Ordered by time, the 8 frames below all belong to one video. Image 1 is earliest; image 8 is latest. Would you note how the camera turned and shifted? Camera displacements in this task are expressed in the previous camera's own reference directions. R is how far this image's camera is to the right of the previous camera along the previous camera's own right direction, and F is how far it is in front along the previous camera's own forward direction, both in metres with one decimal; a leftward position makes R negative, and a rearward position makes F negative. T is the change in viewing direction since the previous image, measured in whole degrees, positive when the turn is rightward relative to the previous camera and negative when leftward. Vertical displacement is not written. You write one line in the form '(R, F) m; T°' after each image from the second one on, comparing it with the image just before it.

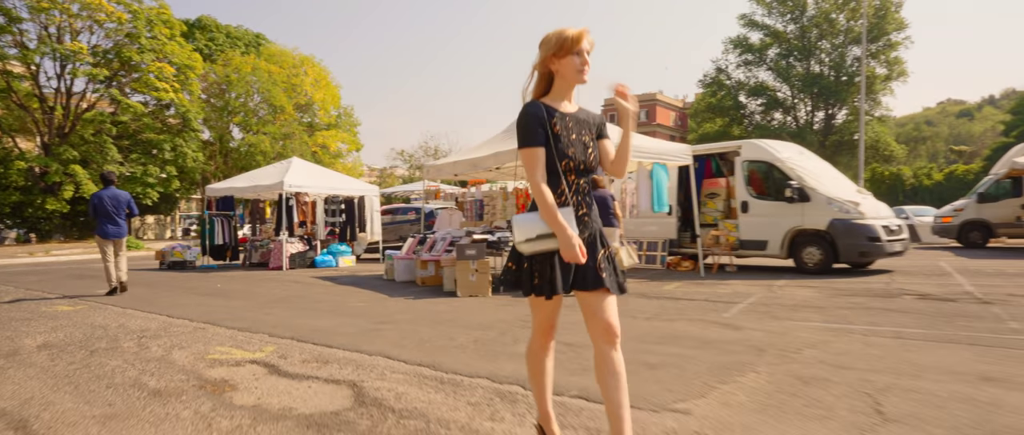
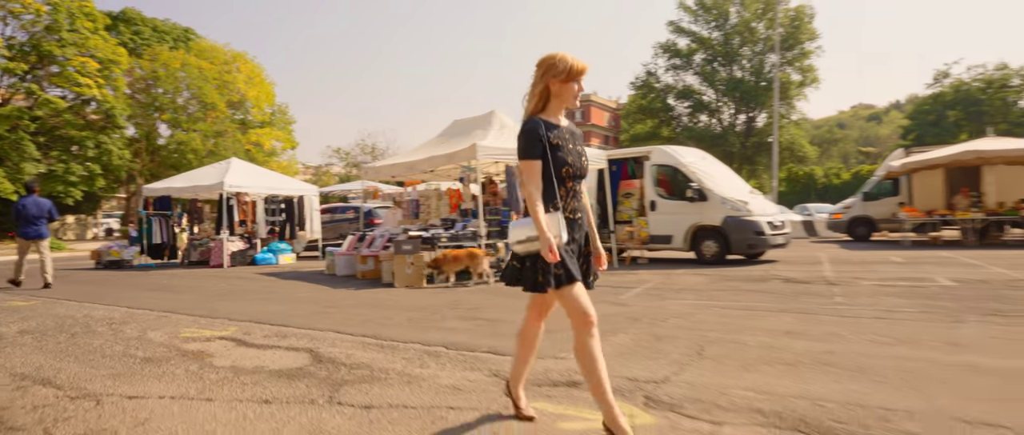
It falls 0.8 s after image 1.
(+0.1, -1.2) m; +6°
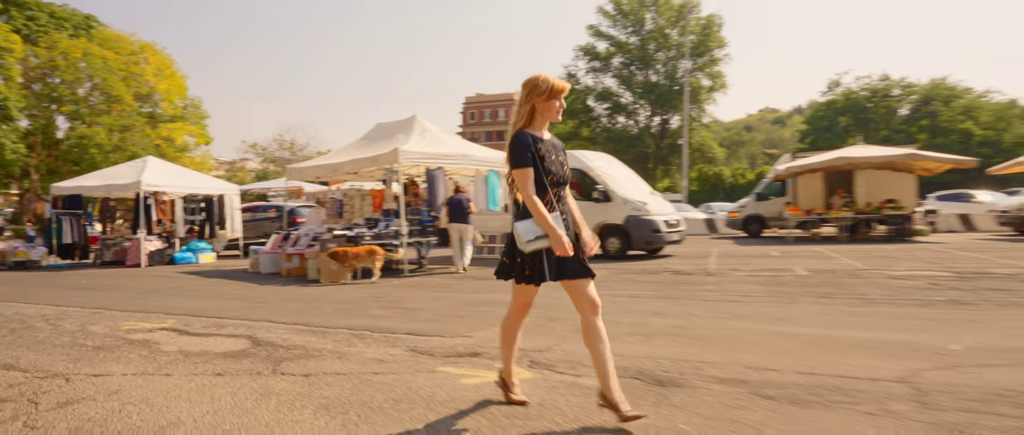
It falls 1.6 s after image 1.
(+0.1, -1.0) m; +7°
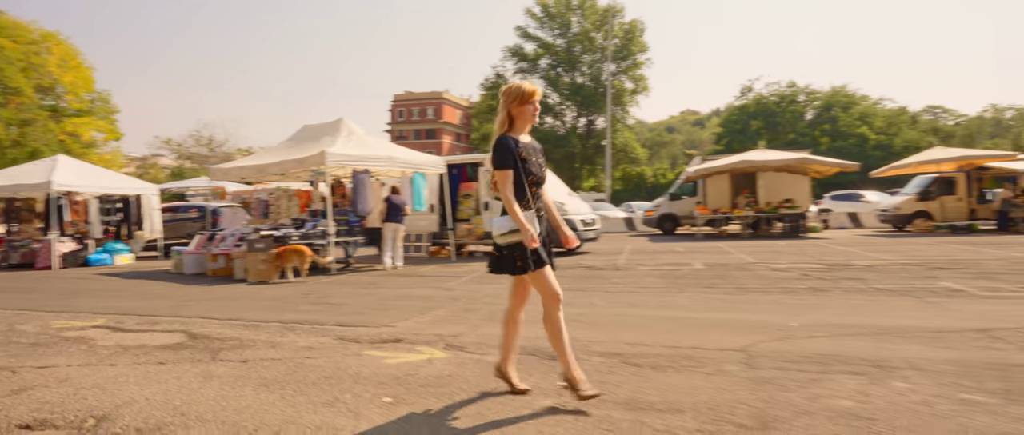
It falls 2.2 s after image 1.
(+0.1, -0.8) m; +6°
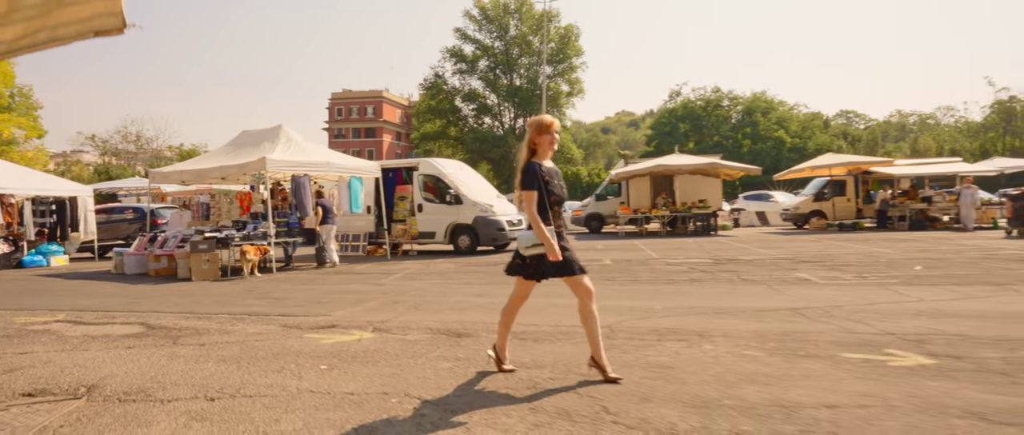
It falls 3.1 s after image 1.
(+0.3, -1.3) m; +5°
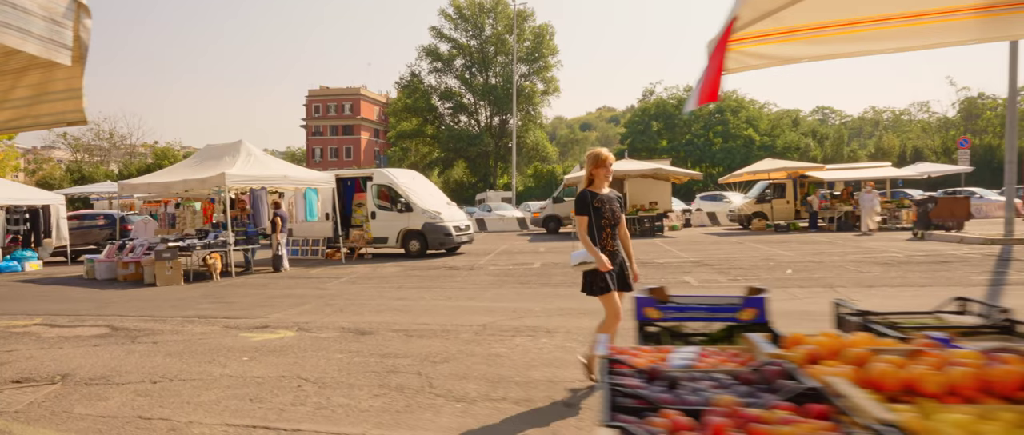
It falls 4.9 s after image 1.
(+1.2, -1.6) m; +1°
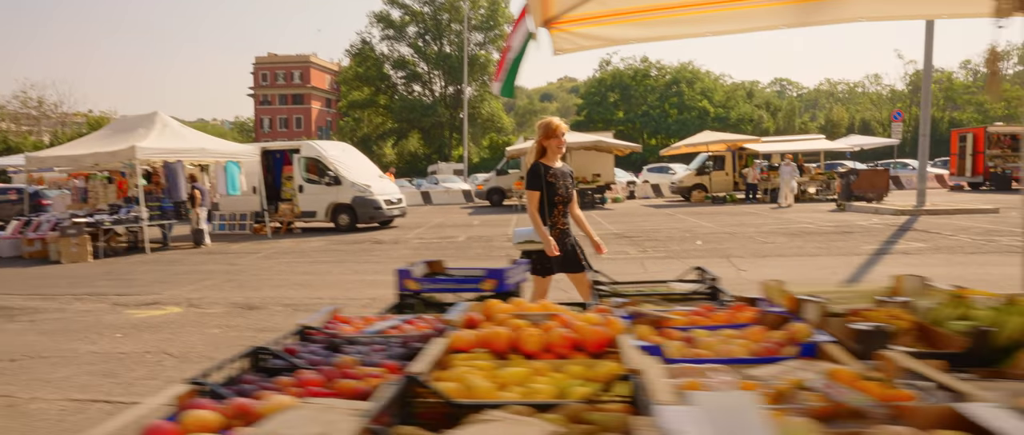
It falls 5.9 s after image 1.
(+0.9, -0.2) m; +4°
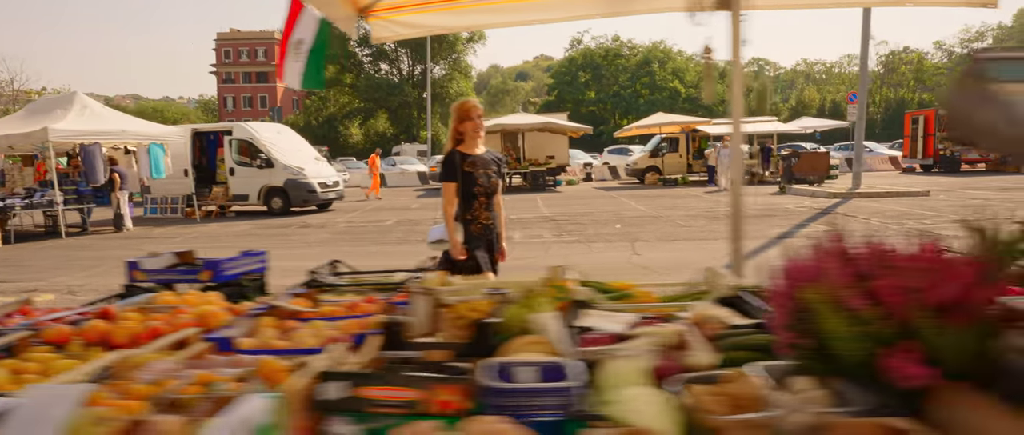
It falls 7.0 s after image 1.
(+1.2, -0.1) m; +2°
